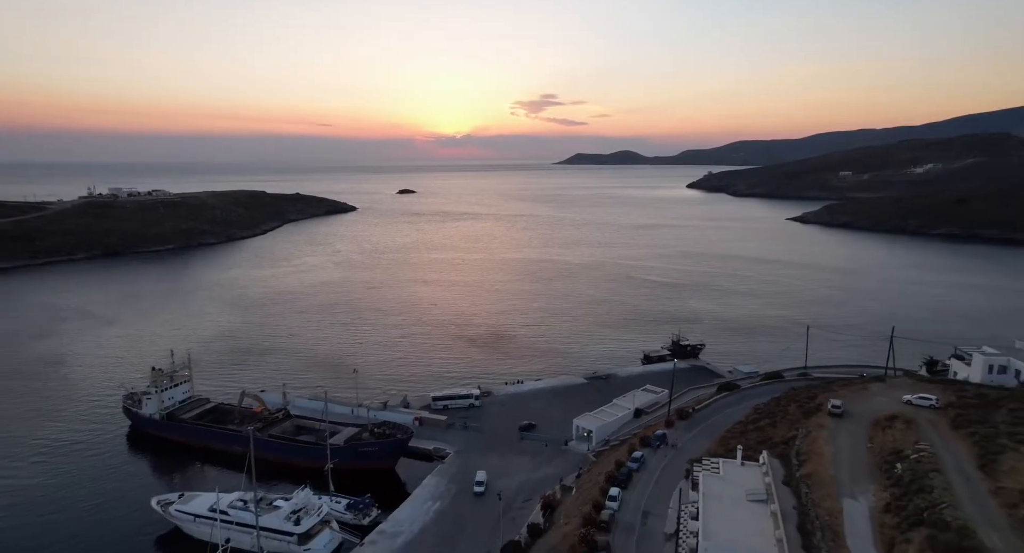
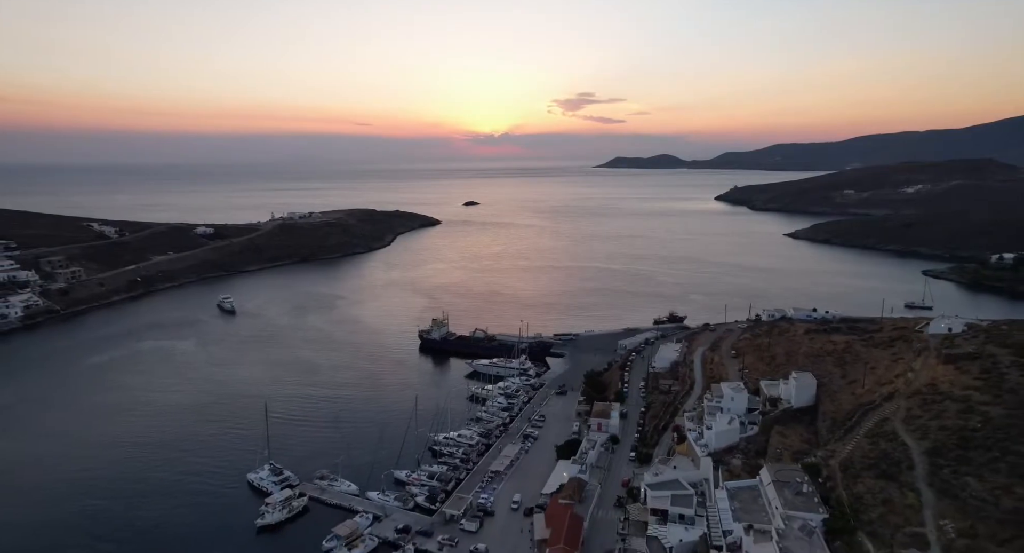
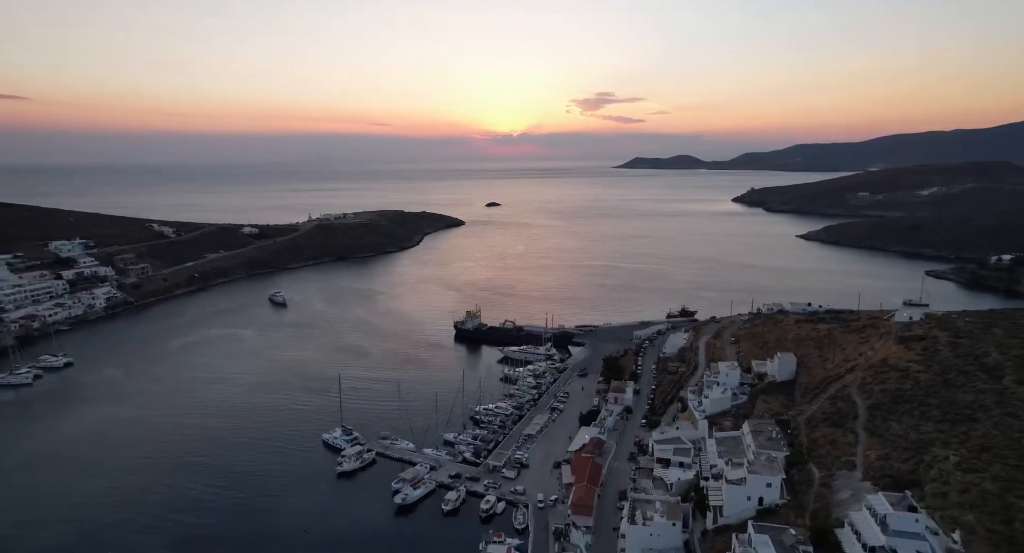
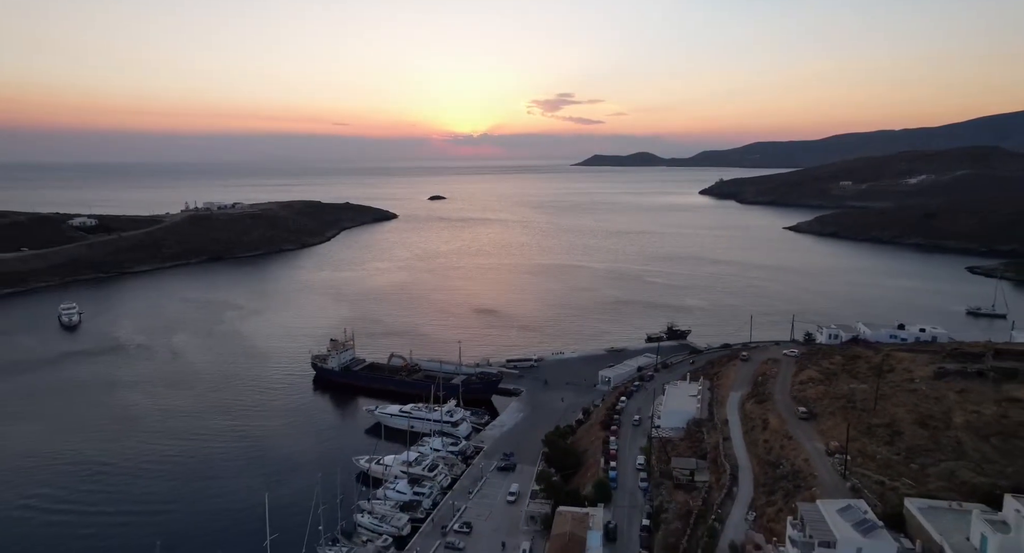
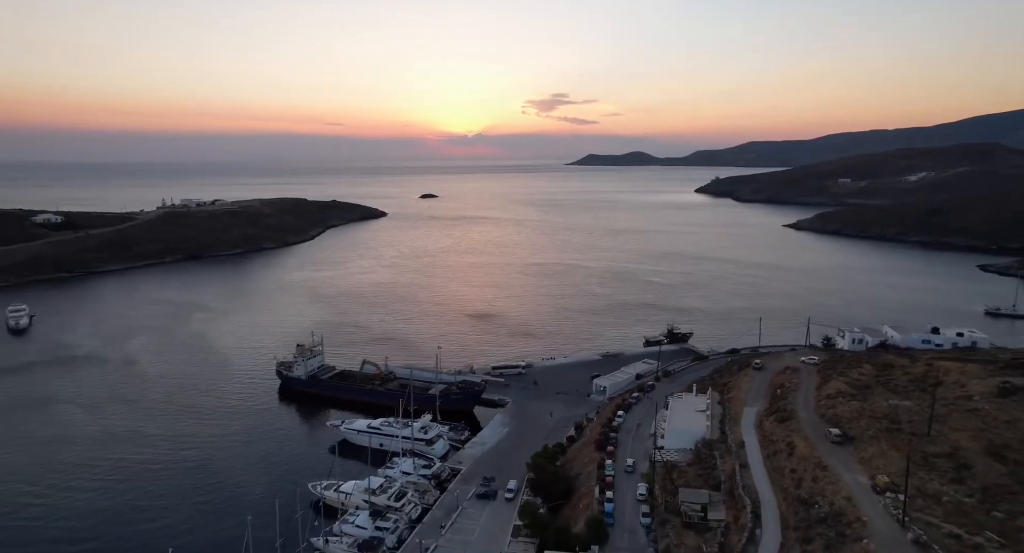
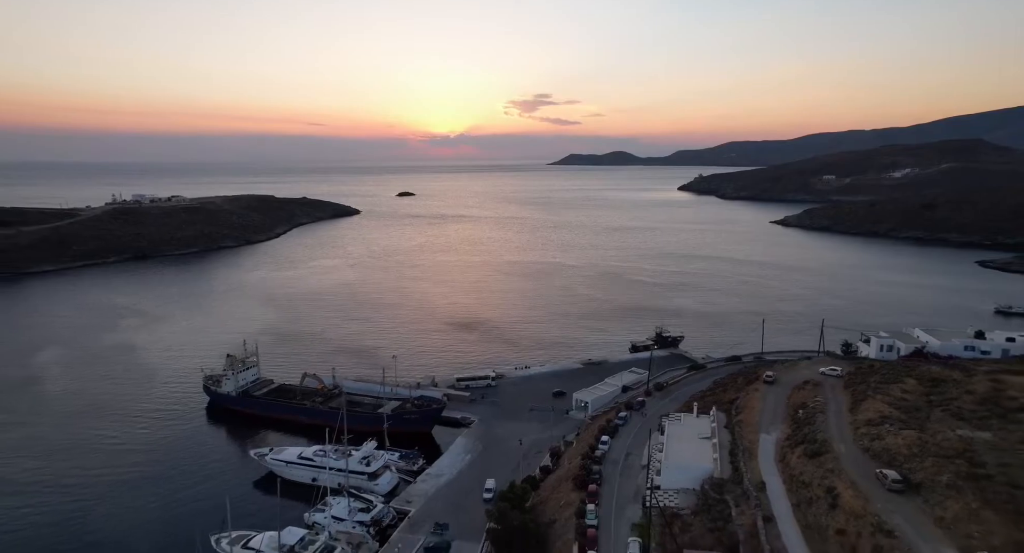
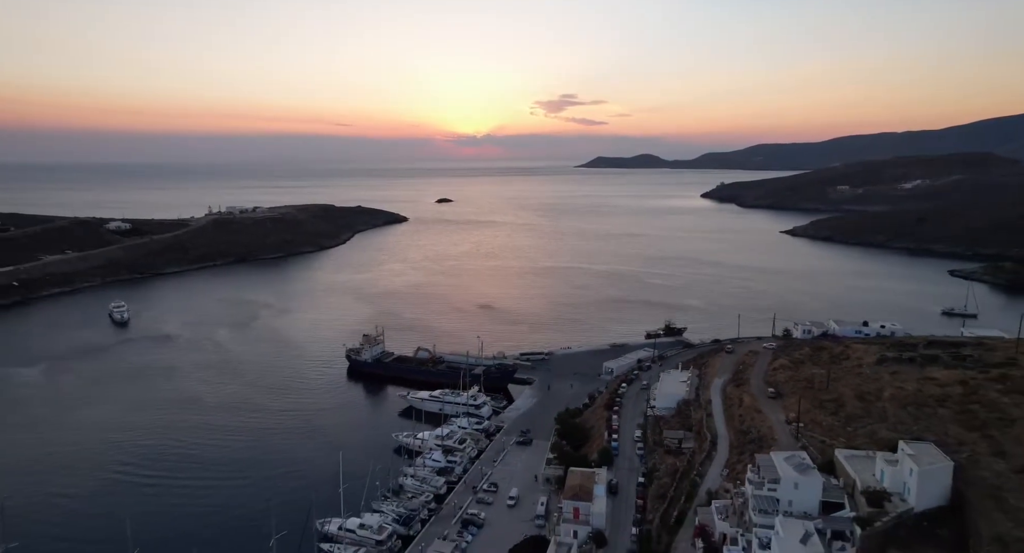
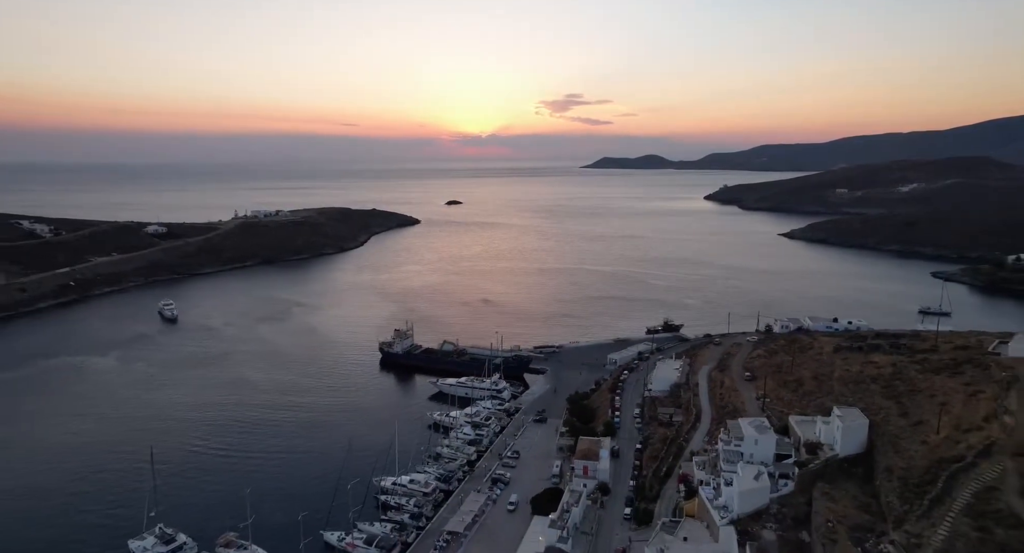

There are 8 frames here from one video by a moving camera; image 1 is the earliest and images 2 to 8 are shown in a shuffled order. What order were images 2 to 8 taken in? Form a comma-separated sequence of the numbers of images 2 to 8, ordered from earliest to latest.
6, 5, 4, 7, 8, 2, 3
